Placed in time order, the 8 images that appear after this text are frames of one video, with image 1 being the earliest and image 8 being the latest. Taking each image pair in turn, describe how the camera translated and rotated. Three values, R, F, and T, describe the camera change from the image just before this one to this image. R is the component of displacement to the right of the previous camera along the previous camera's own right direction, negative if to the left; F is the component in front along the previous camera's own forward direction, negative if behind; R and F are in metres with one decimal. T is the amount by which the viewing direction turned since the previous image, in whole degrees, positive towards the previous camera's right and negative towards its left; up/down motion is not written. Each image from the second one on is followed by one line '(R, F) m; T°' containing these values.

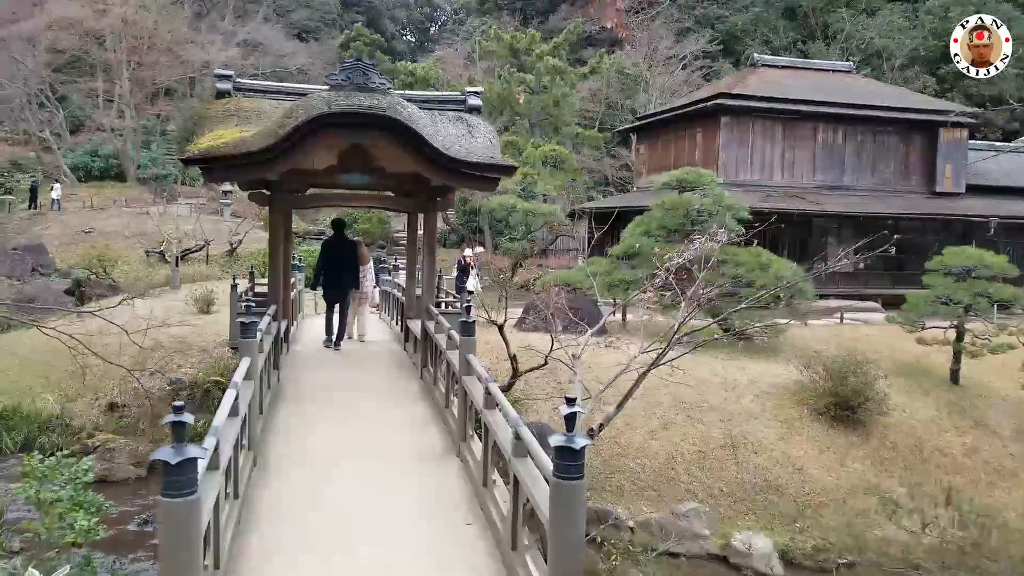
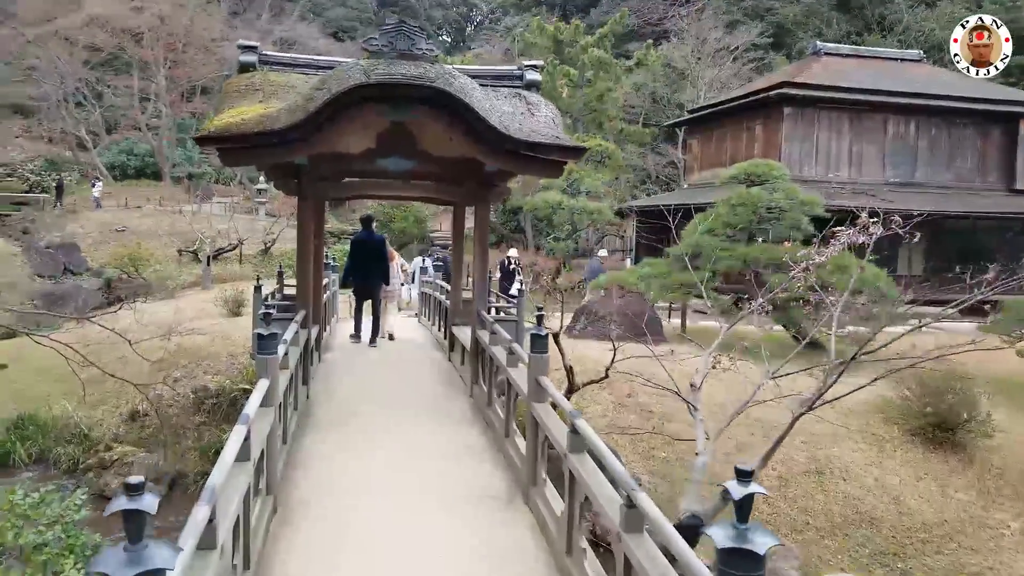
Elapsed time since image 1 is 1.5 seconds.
(-0.2, +0.9) m; -2°
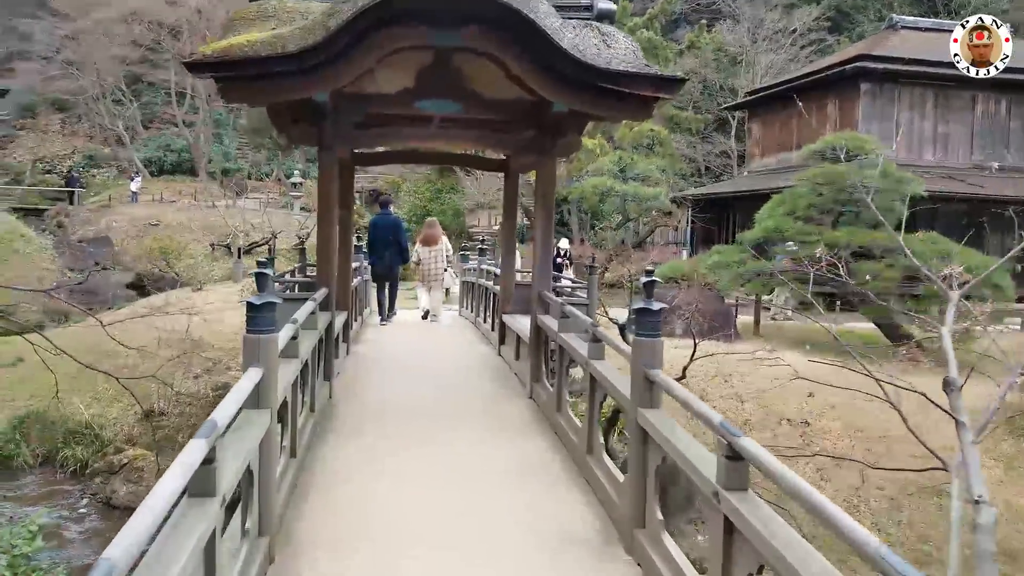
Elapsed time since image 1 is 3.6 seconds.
(-0.2, +1.1) m; -3°
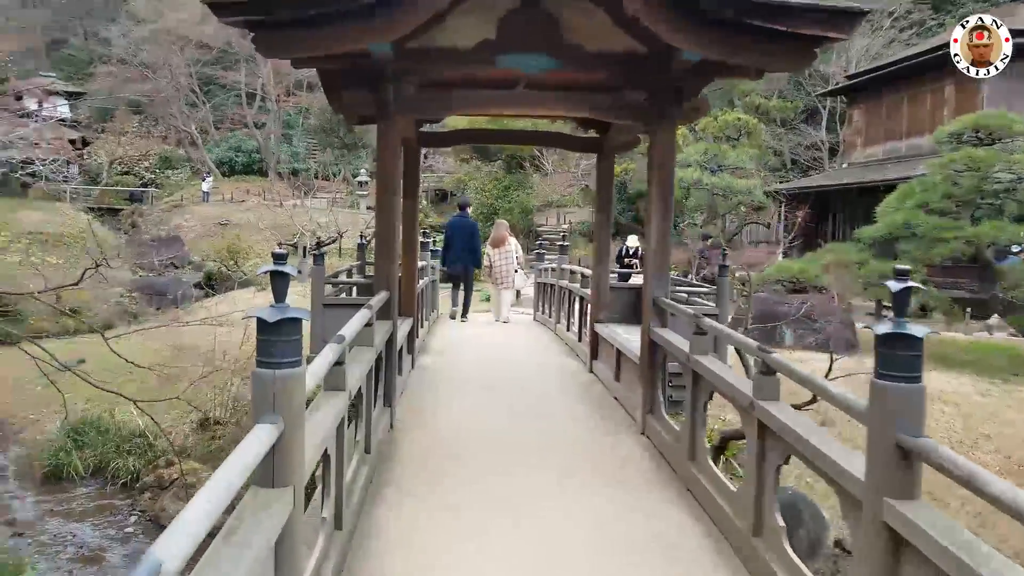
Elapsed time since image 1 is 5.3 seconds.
(-0.2, +0.9) m; -5°
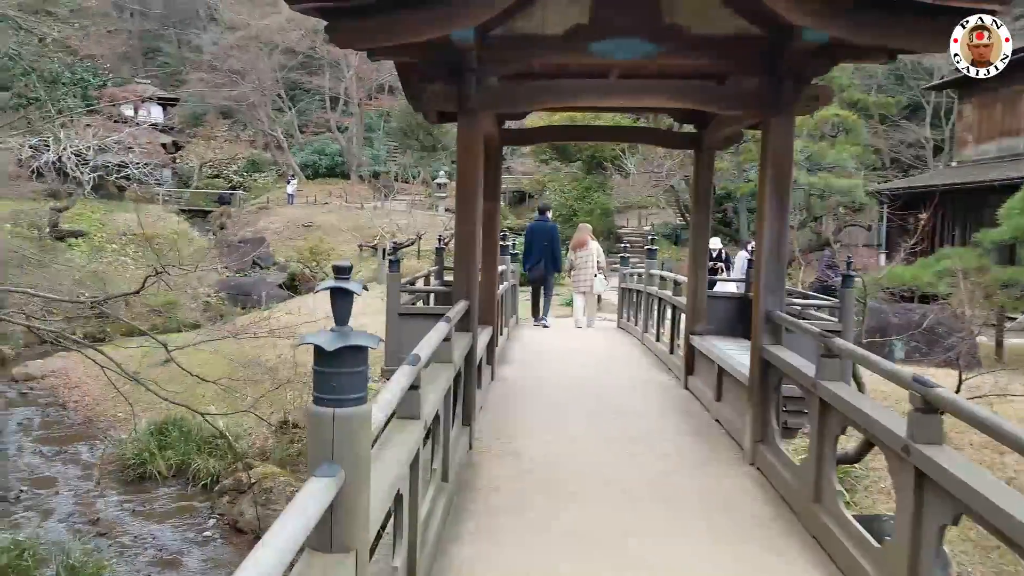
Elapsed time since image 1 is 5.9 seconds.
(-0.1, +0.3) m; -6°
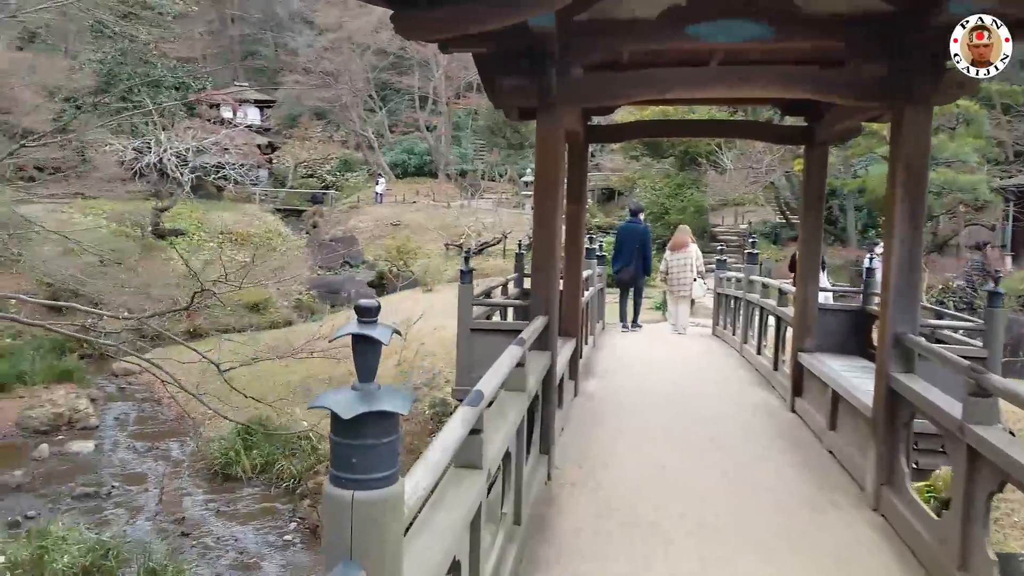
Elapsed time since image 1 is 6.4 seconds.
(0.0, +0.3) m; -7°
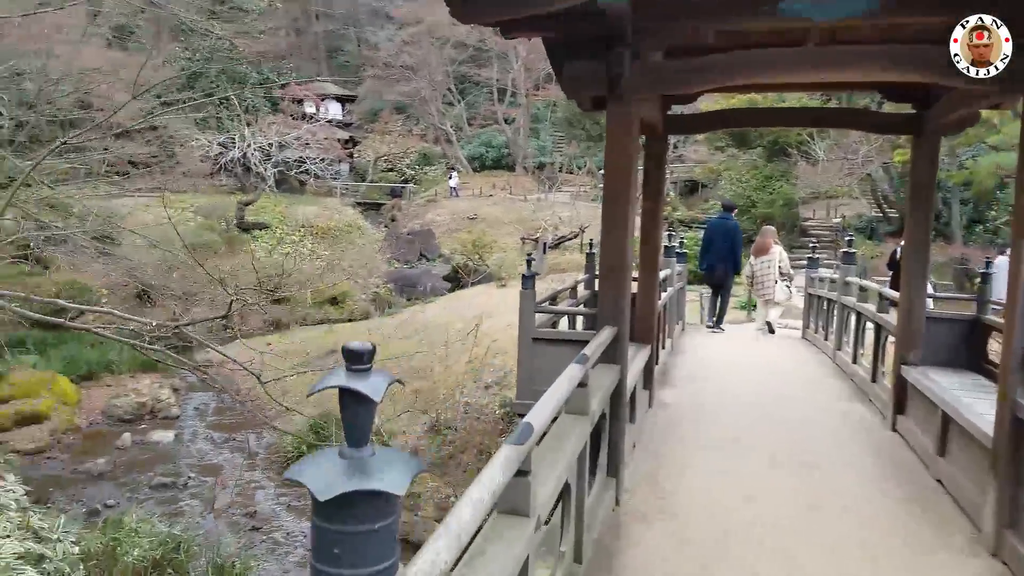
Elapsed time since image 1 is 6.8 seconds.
(0.0, +0.2) m; -6°
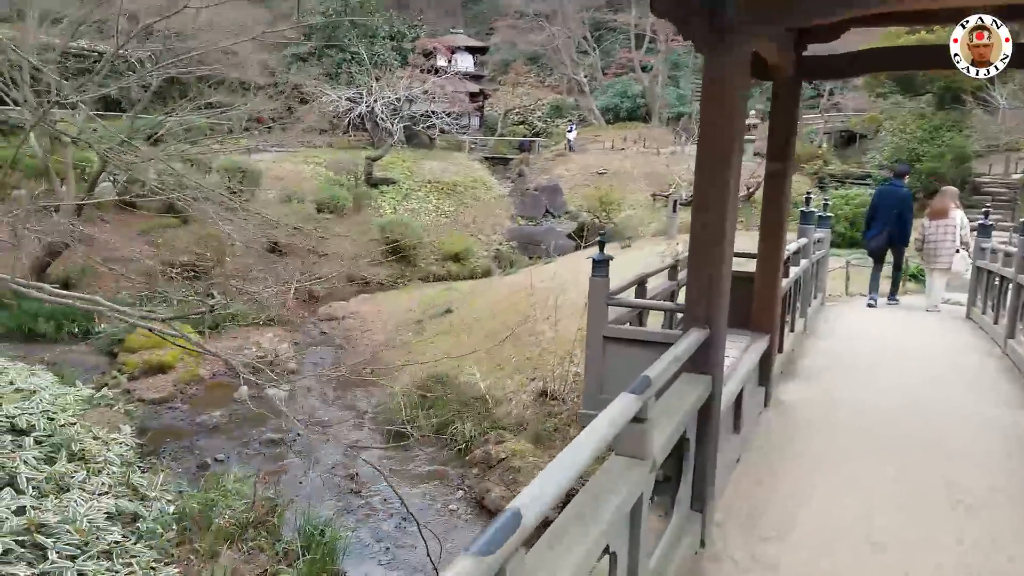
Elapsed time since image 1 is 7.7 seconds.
(+0.2, +0.5) m; -10°
